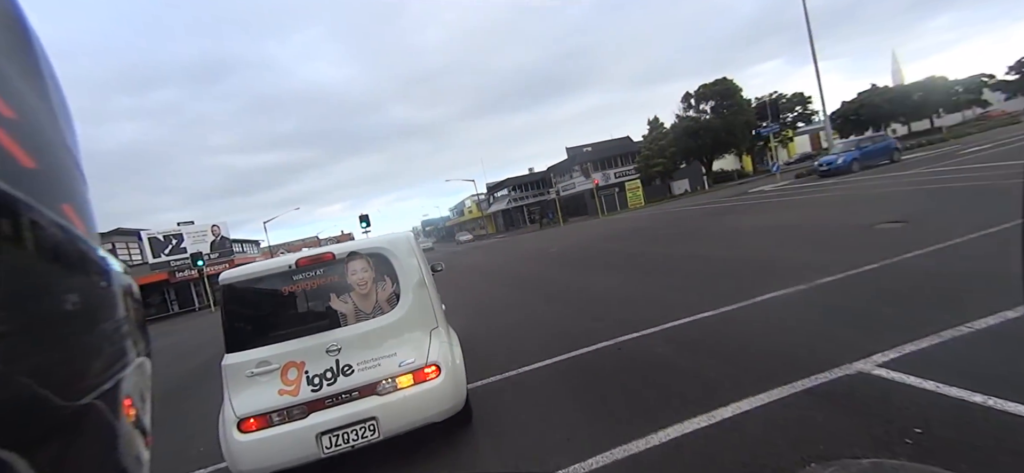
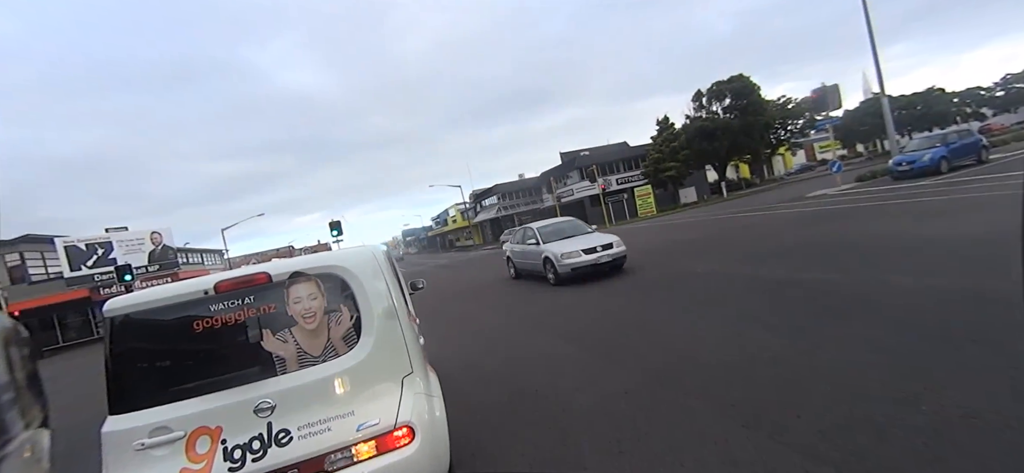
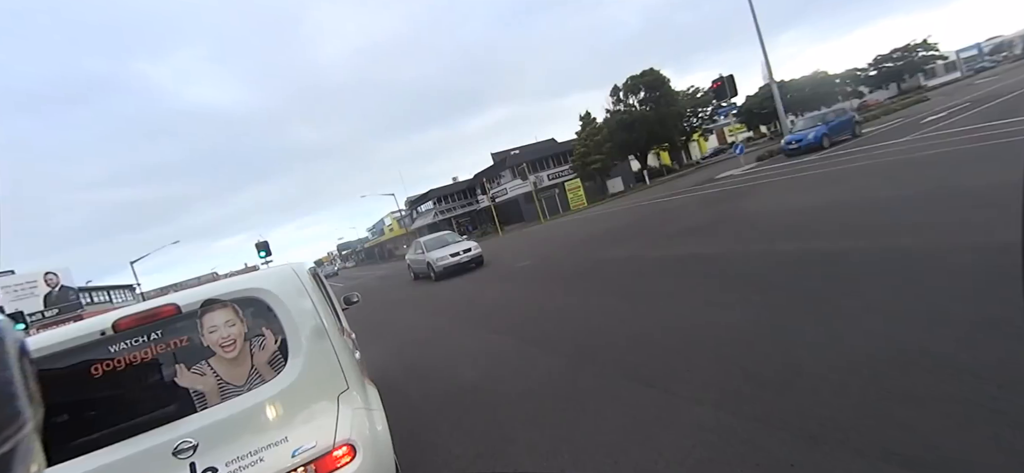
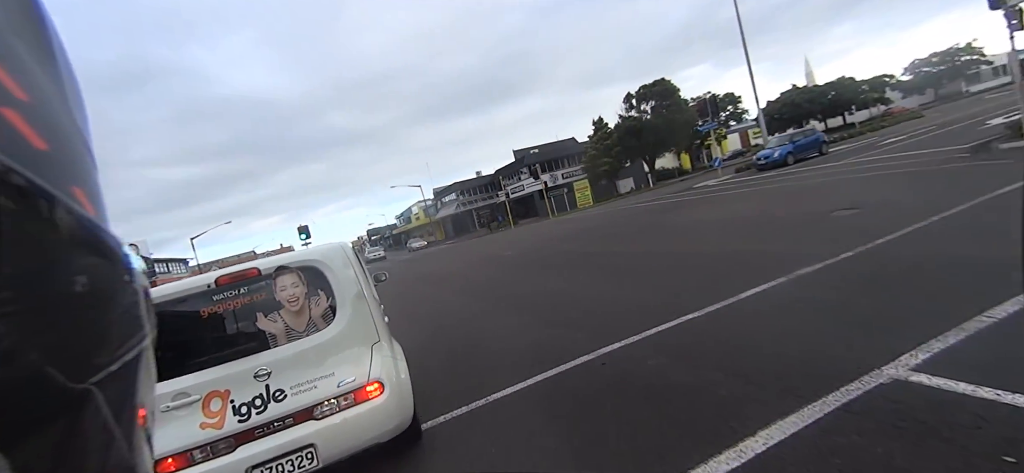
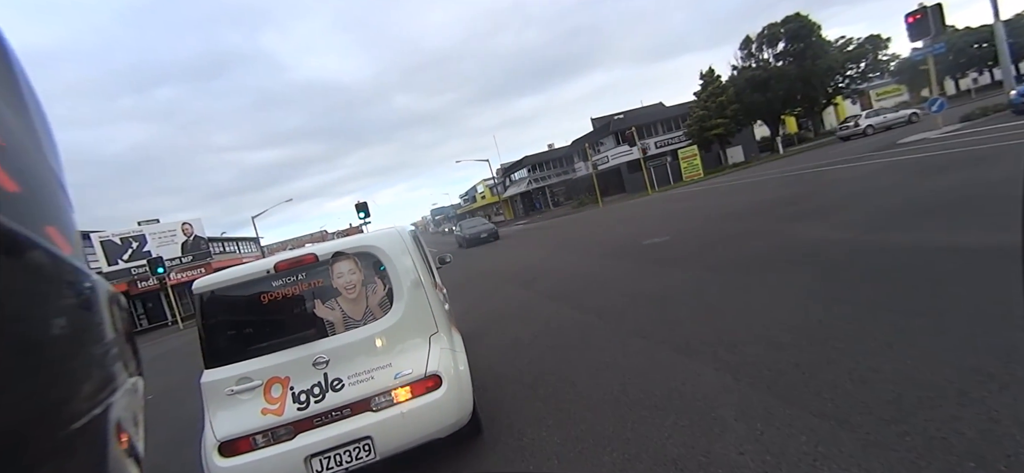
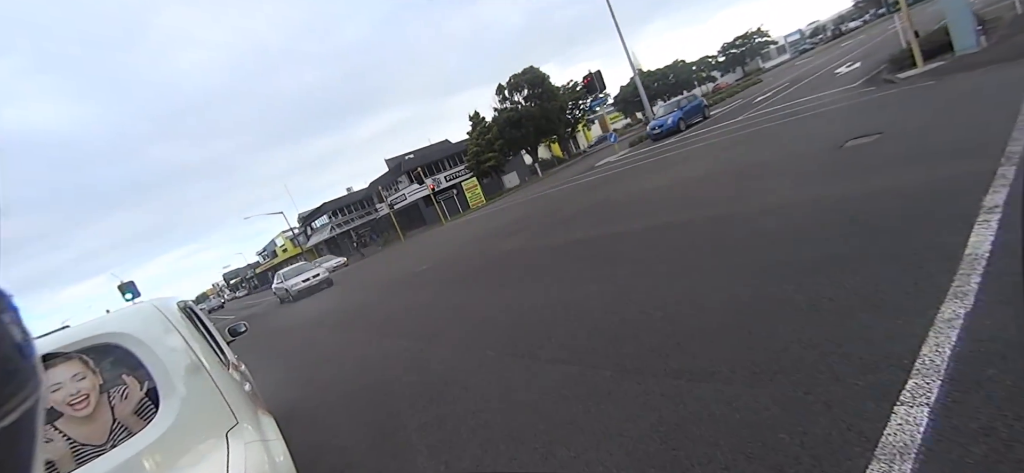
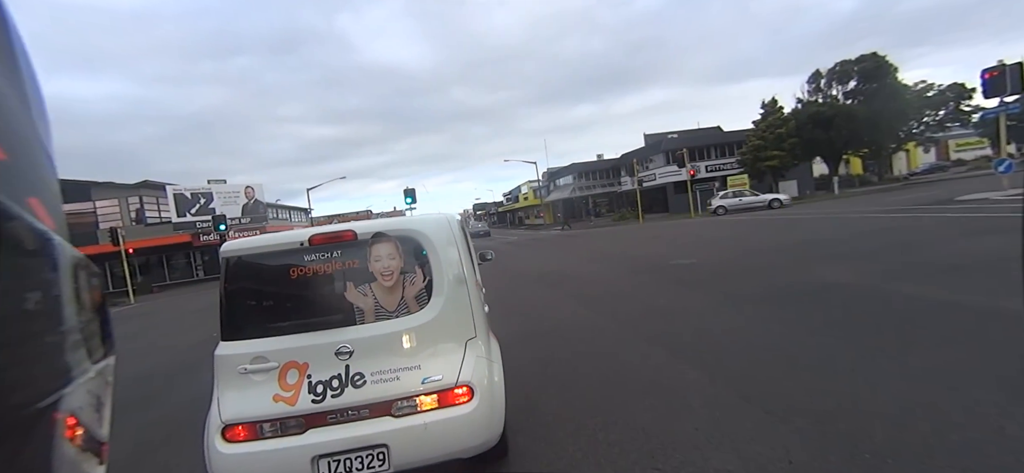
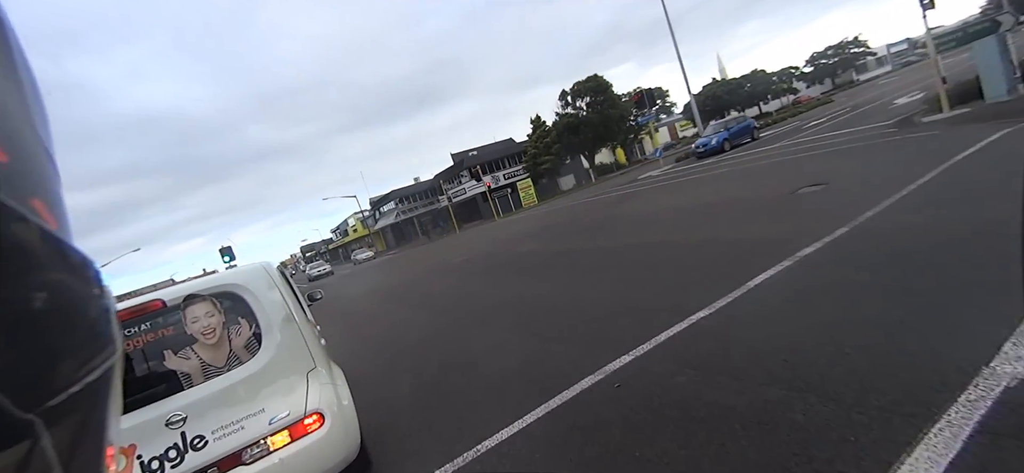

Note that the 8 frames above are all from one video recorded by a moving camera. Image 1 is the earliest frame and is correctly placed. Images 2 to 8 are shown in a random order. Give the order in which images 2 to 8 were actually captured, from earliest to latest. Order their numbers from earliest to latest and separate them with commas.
4, 8, 6, 3, 2, 7, 5
